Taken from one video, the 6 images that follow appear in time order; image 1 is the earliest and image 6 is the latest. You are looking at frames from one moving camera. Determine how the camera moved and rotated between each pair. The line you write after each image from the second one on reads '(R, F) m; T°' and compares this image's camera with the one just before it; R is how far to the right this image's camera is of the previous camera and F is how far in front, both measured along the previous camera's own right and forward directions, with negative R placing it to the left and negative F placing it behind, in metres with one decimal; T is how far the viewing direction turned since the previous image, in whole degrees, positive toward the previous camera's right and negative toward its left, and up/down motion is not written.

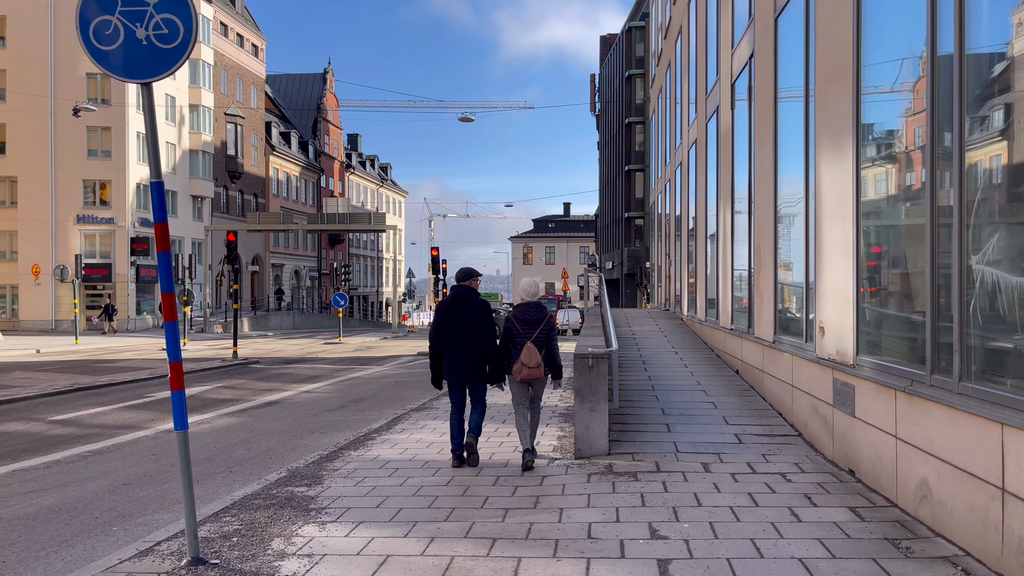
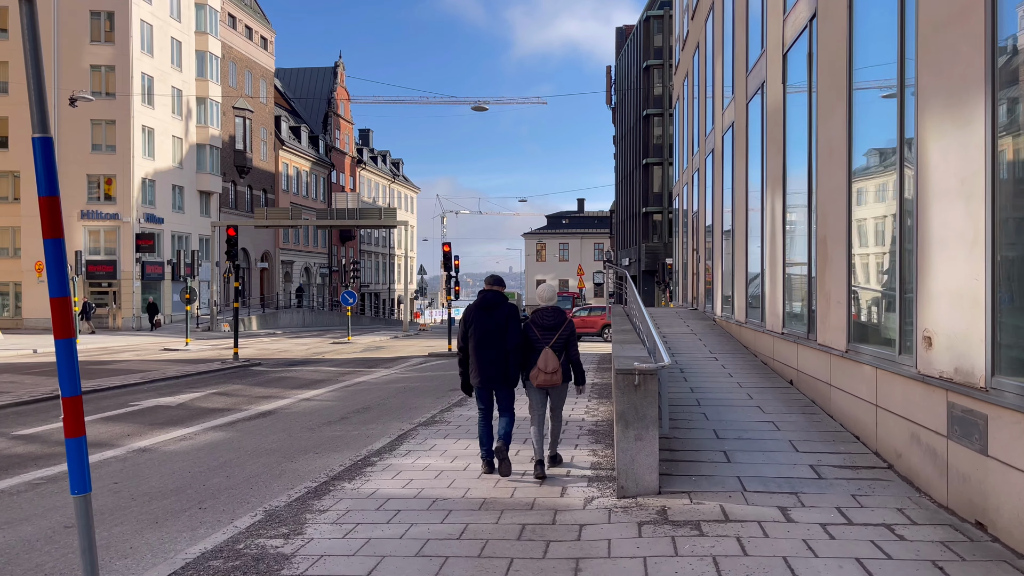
(-0.1, +1.4) m; -1°
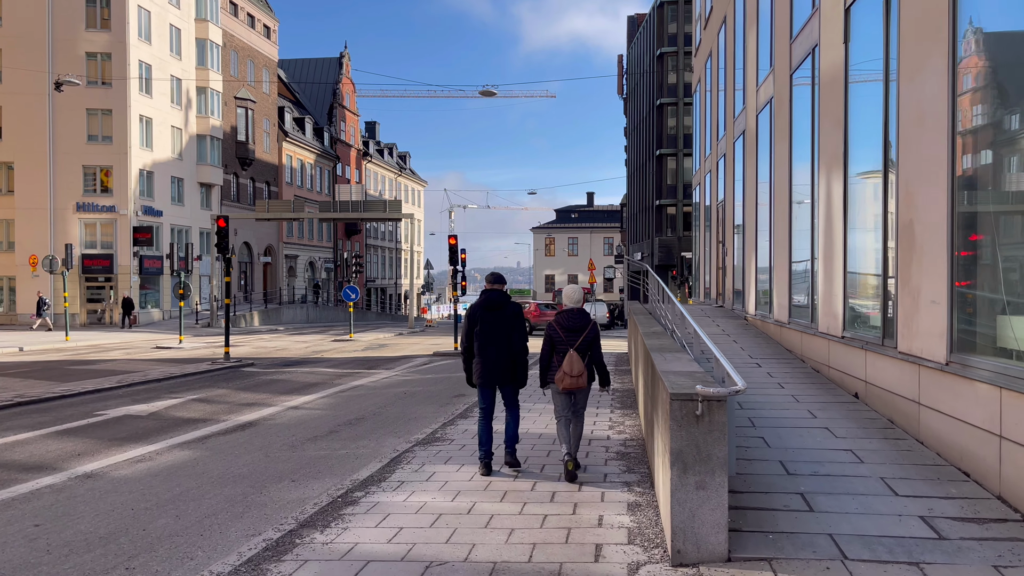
(-0.1, +1.5) m; -1°
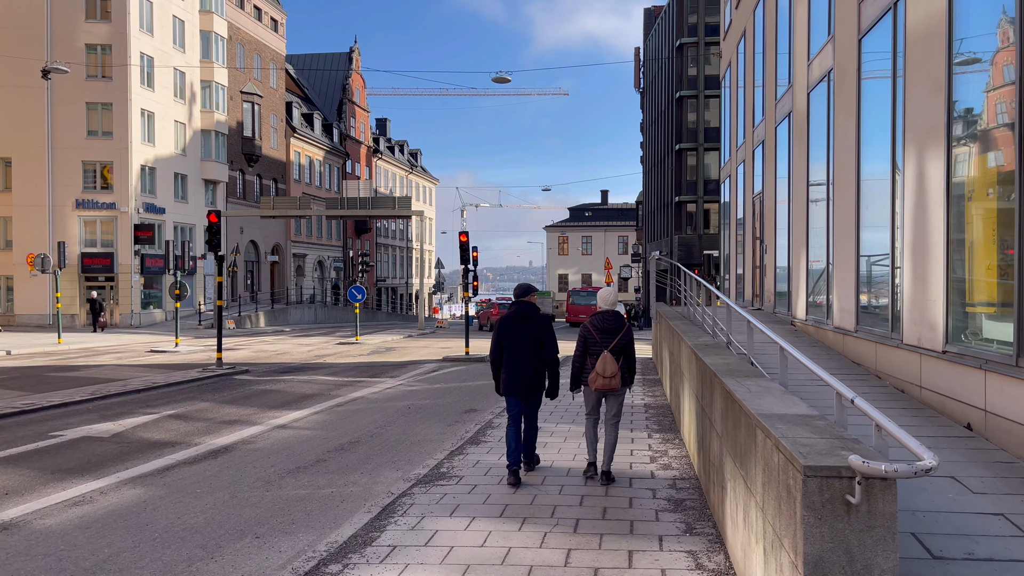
(-0.1, +1.6) m; -1°
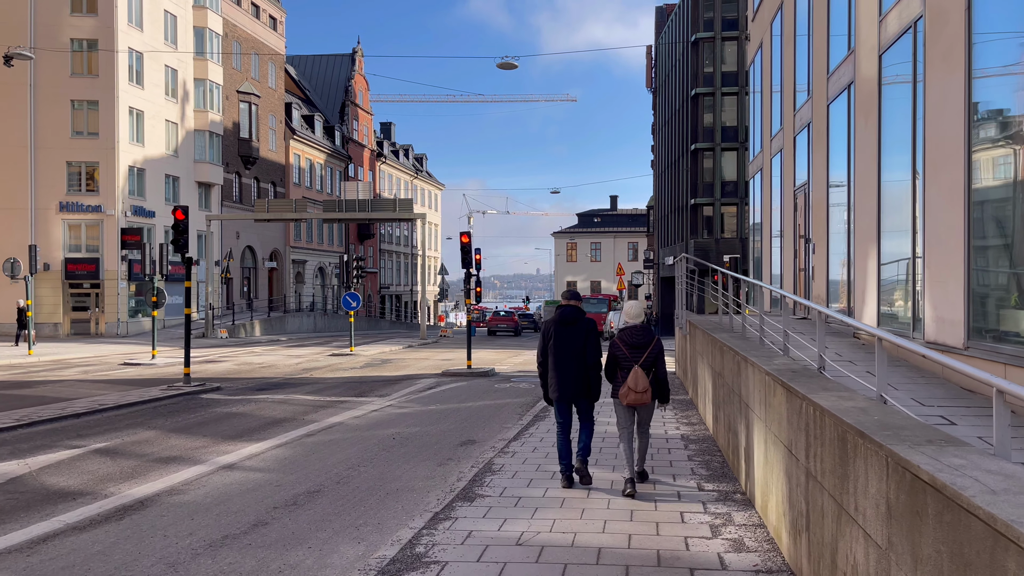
(0.0, +2.2) m; -1°
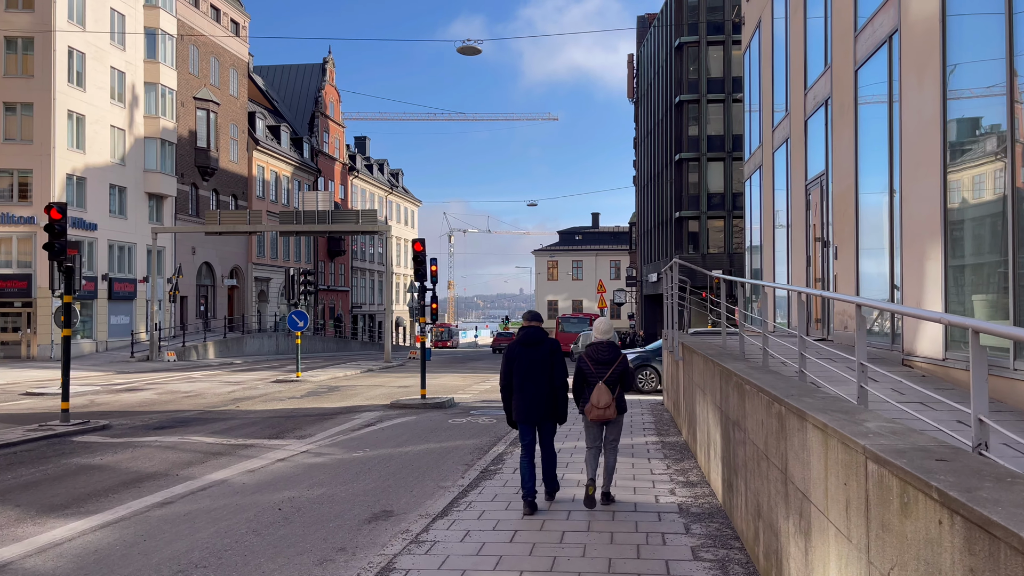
(+0.5, +2.9) m; +1°
